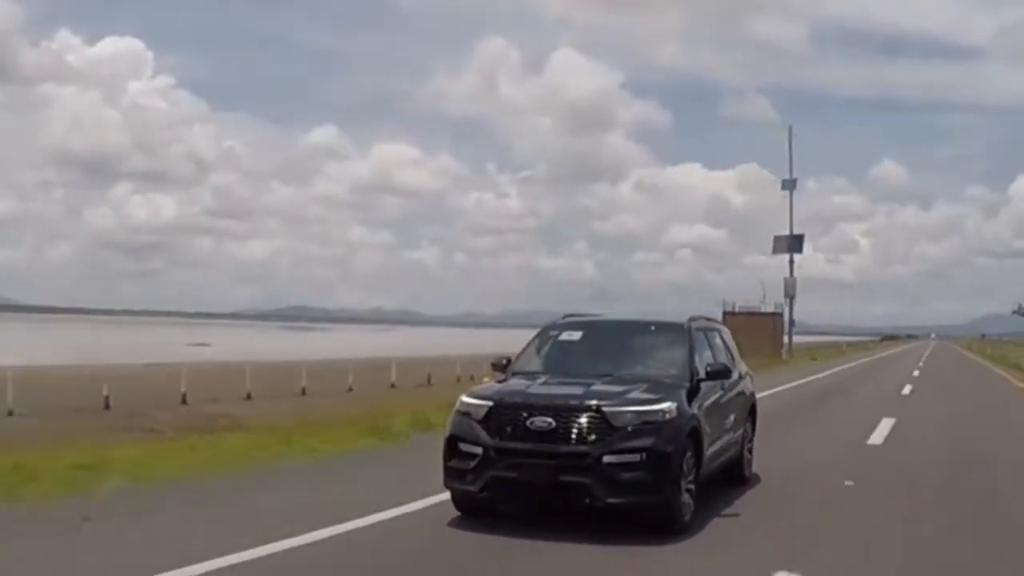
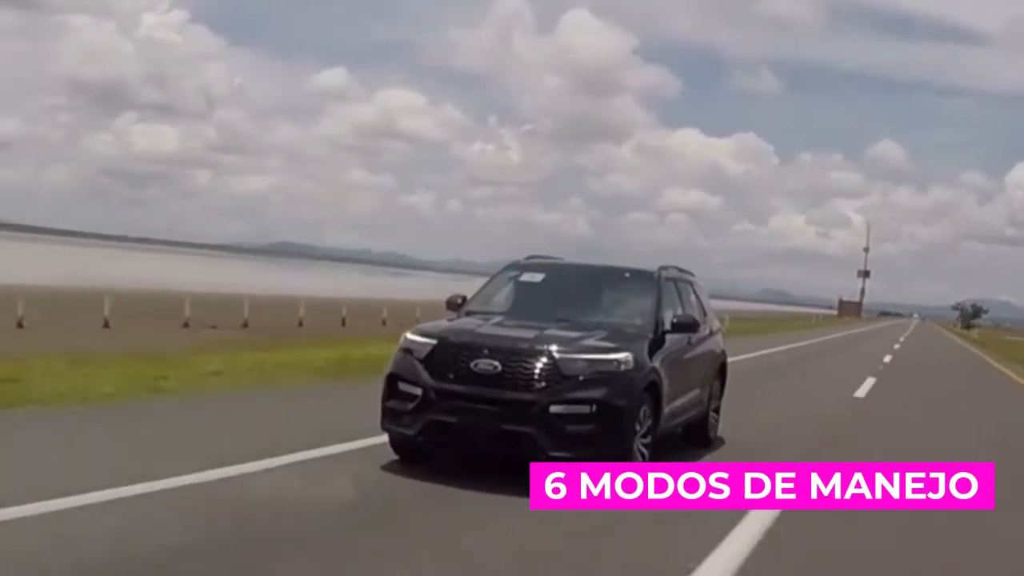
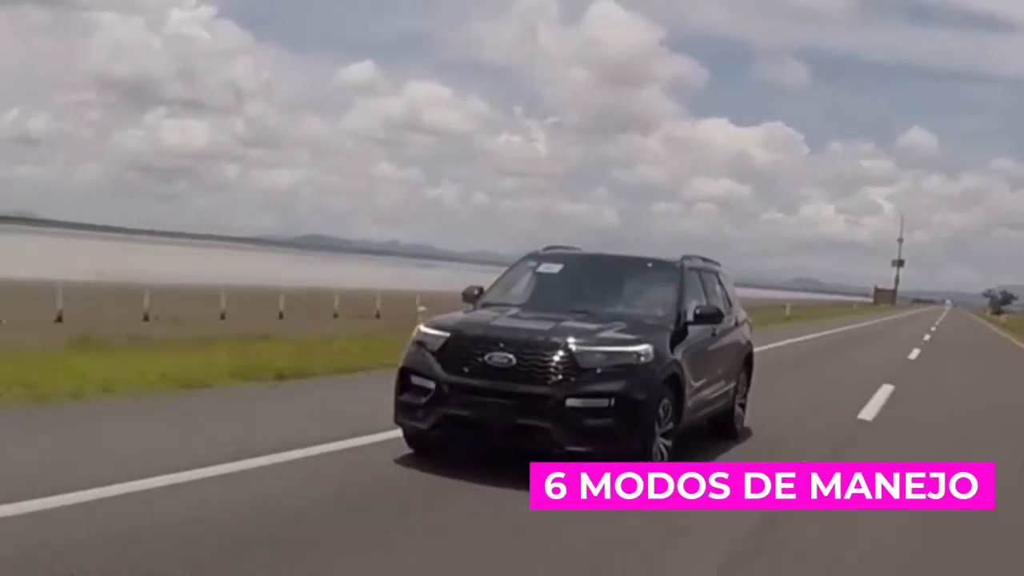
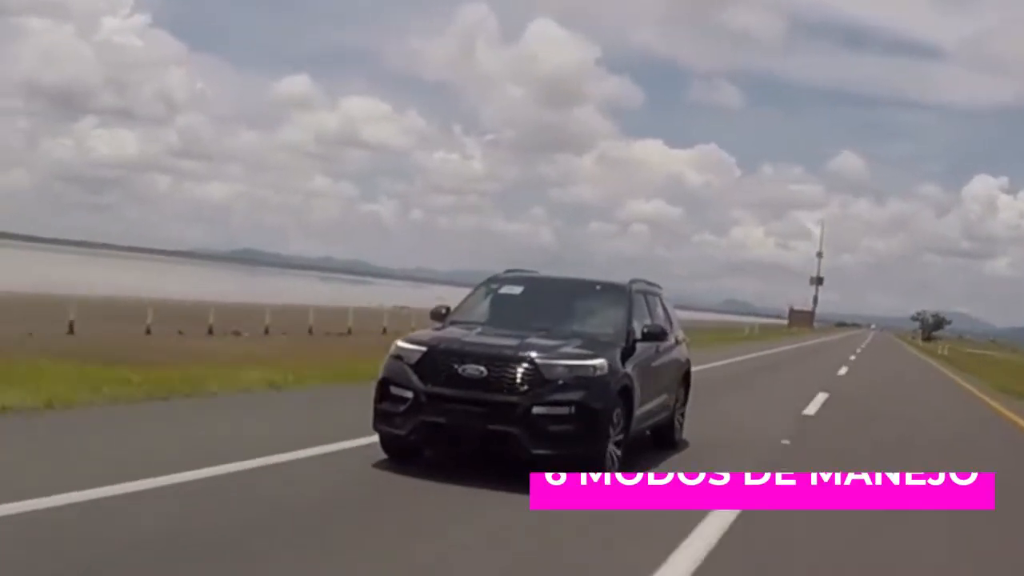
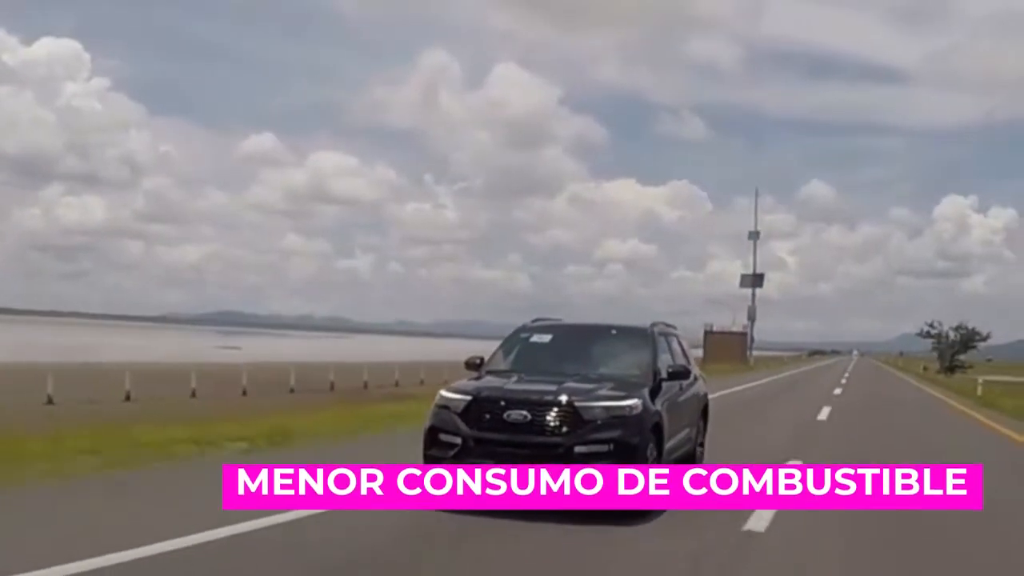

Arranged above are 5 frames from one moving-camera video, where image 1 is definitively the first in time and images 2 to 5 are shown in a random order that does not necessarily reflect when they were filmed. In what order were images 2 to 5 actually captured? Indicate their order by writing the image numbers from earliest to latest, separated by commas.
5, 4, 2, 3
